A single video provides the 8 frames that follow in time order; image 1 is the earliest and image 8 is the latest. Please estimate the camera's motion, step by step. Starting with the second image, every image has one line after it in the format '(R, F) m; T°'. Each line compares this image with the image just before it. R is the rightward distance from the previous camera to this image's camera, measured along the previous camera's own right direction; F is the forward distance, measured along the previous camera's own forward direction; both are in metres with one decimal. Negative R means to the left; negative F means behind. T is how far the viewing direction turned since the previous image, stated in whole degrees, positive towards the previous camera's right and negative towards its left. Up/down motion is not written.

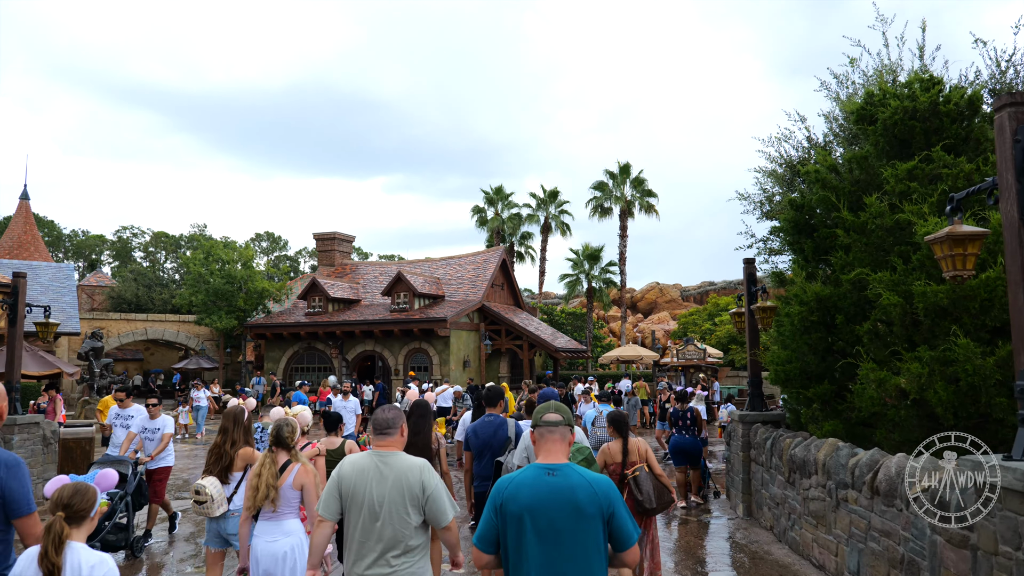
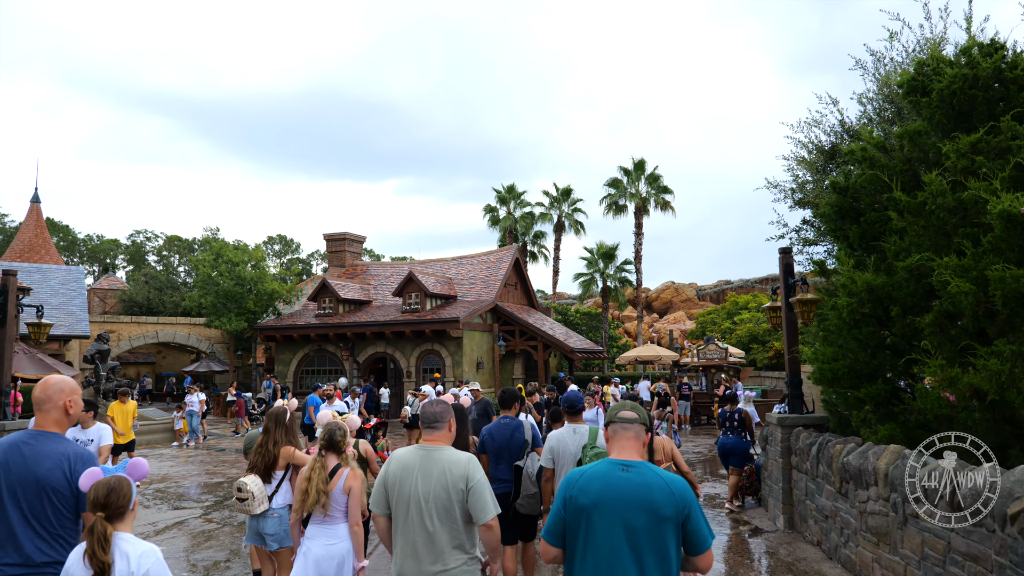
(-0.1, +0.7) m; -1°
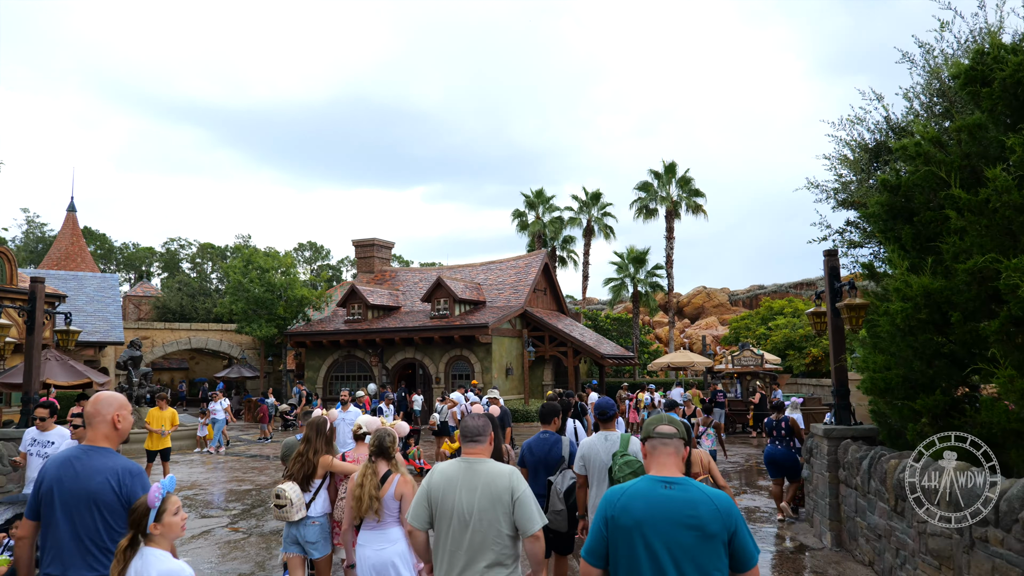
(0.0, +0.3) m; -2°
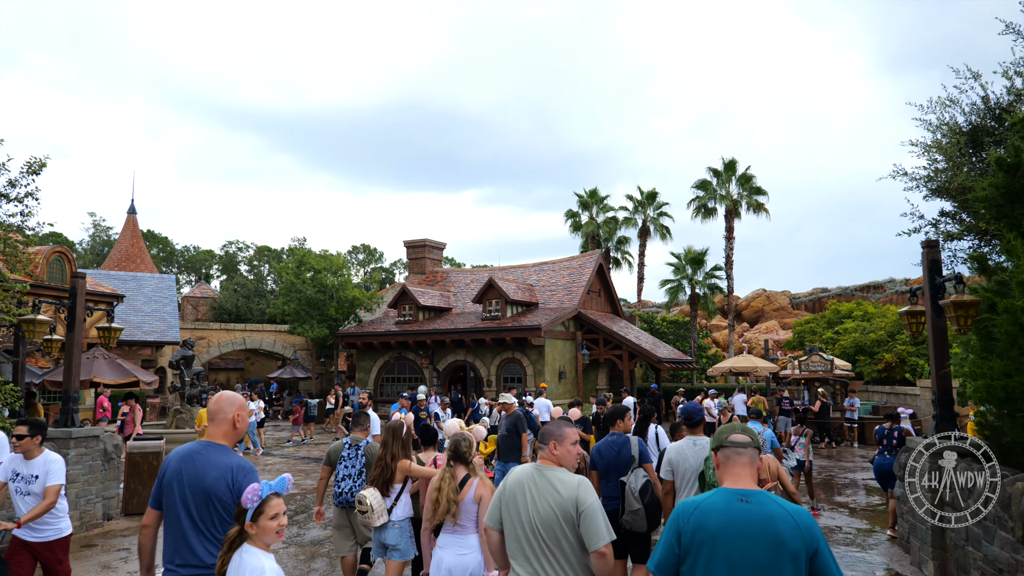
(-0.1, +0.7) m; -4°
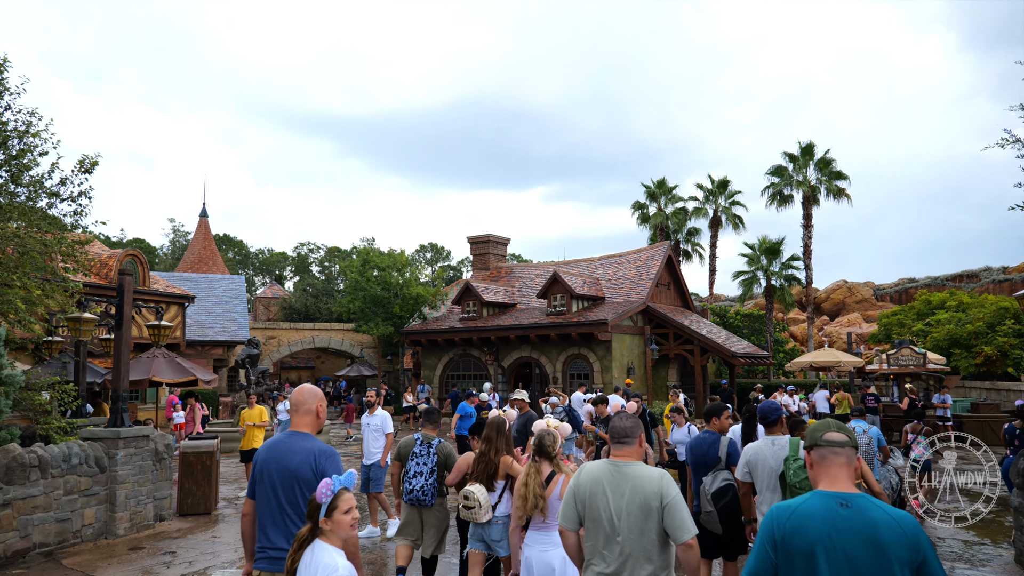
(+0.1, +0.7) m; -6°
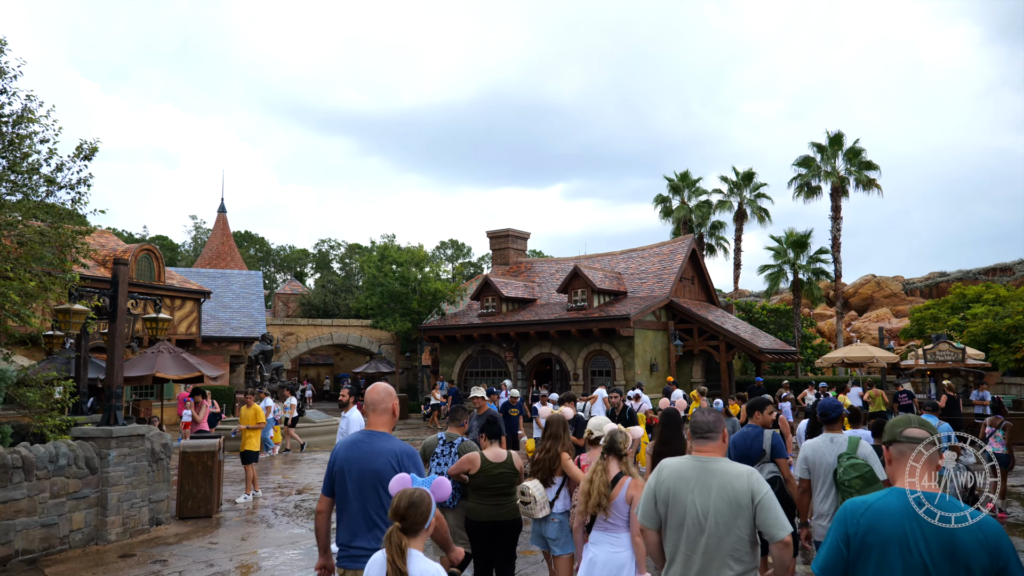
(+0.1, +0.6) m; -2°
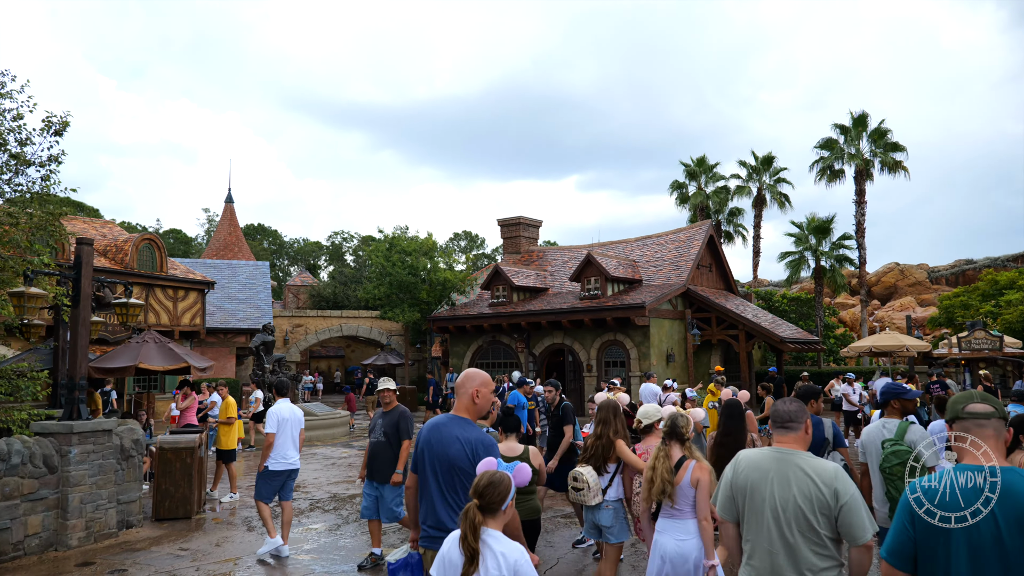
(+0.2, +0.8) m; -1°
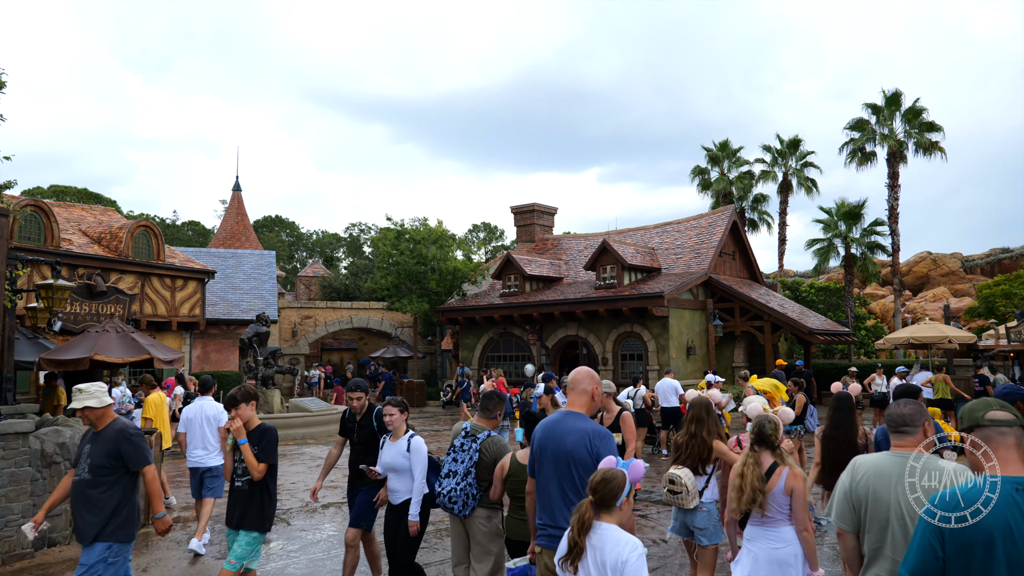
(+0.4, +1.2) m; -2°
